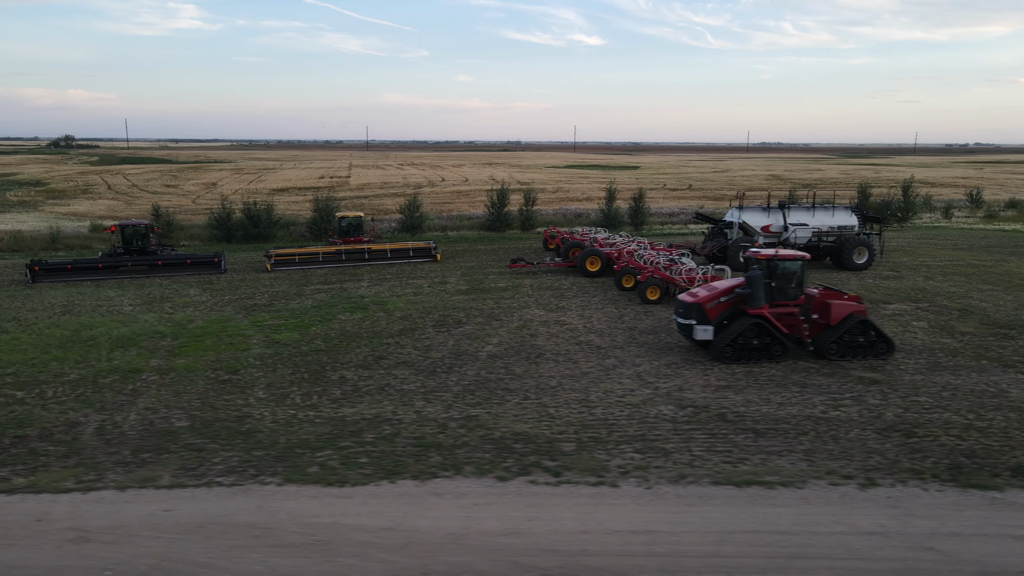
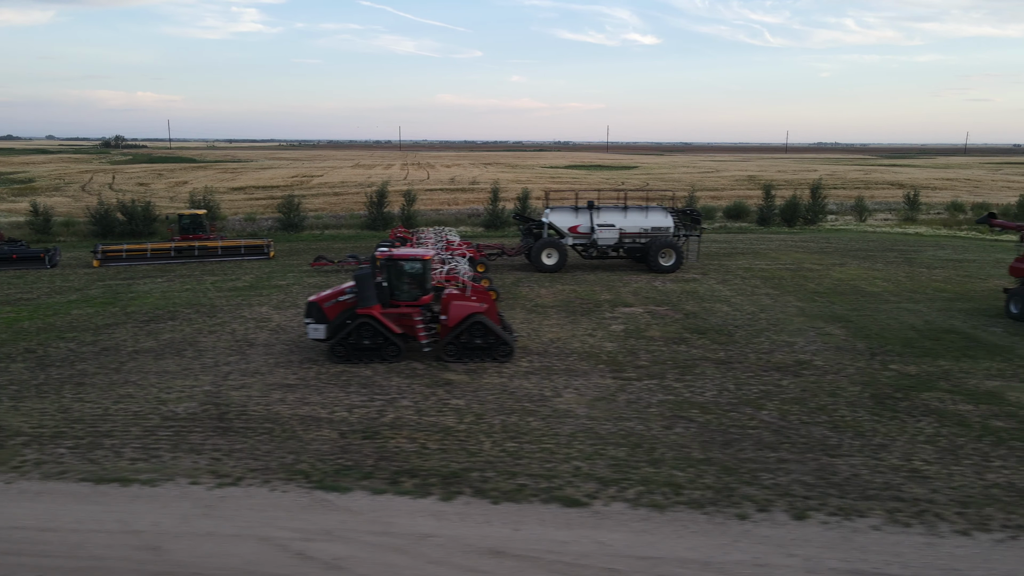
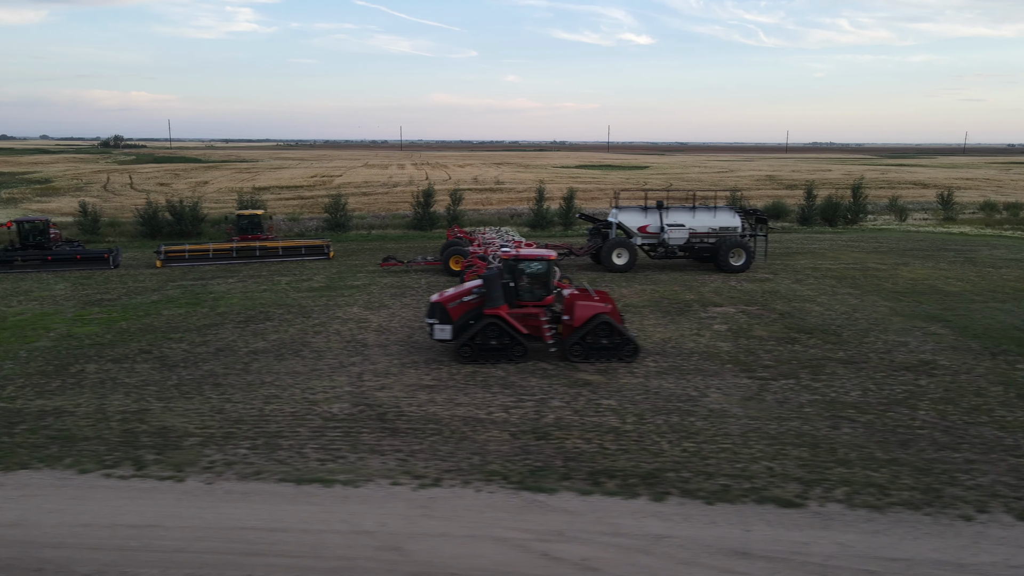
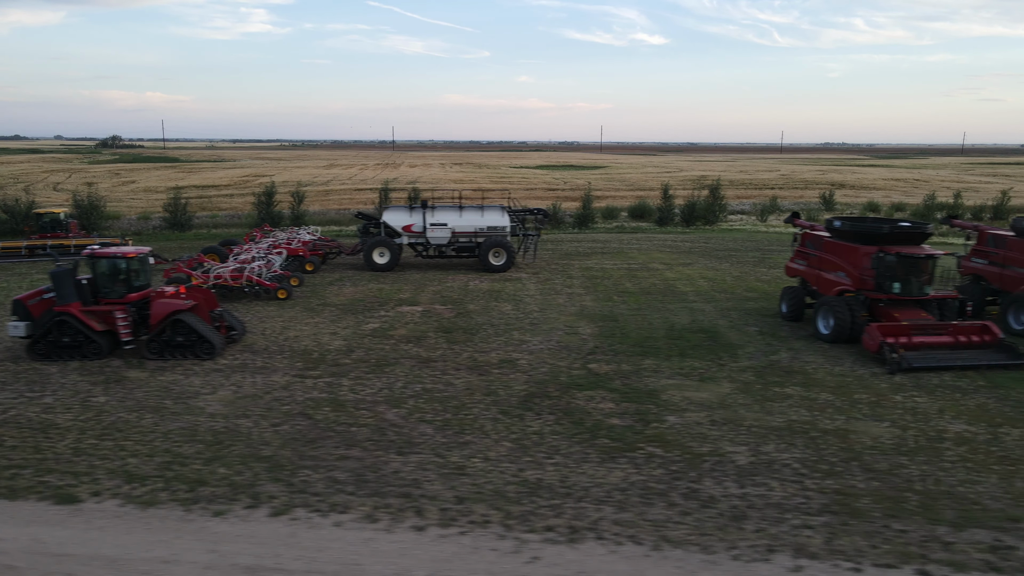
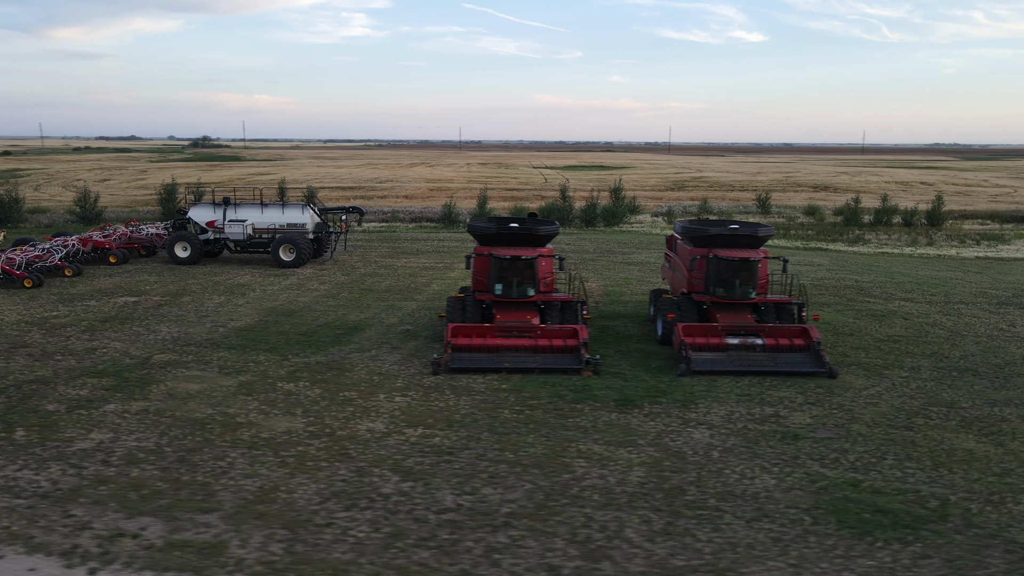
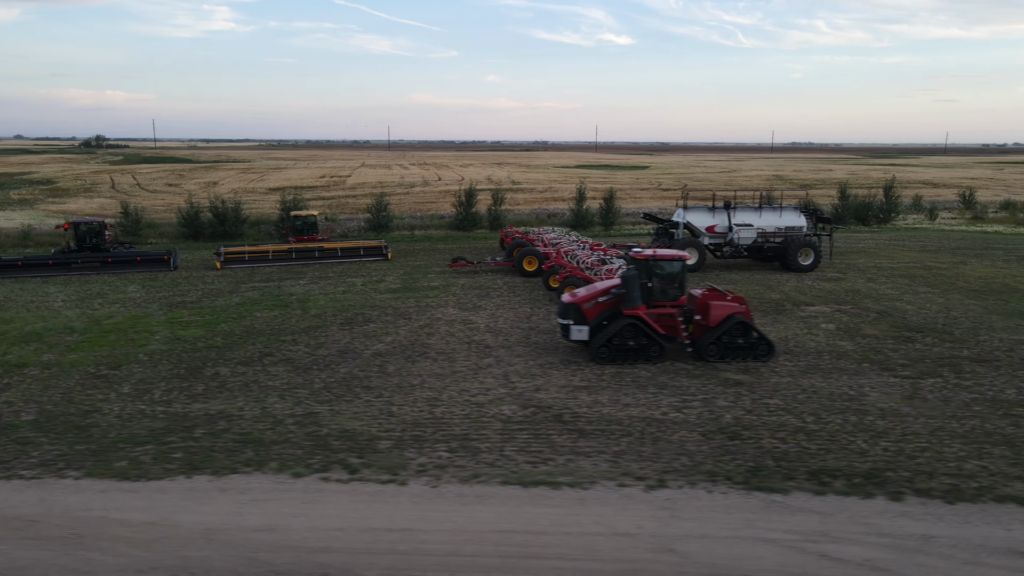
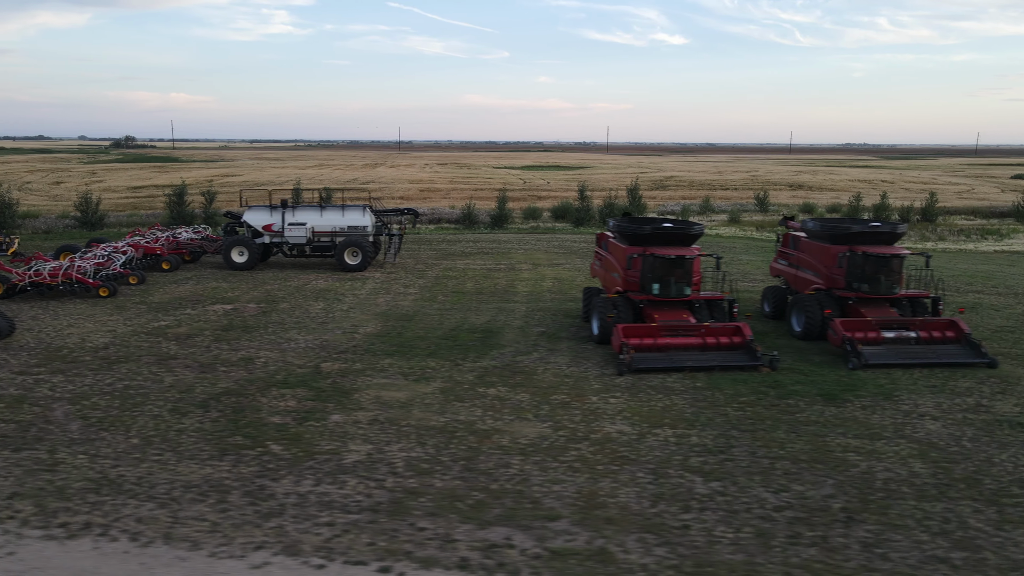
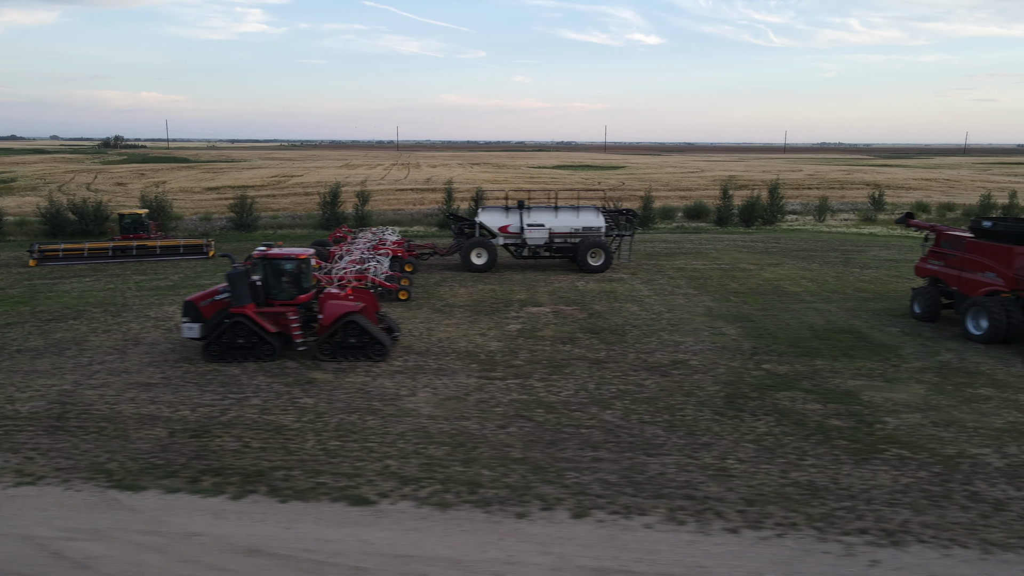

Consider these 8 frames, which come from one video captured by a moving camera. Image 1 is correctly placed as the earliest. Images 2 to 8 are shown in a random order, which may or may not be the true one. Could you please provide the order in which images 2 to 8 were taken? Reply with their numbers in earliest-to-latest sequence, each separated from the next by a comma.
6, 3, 2, 8, 4, 7, 5
